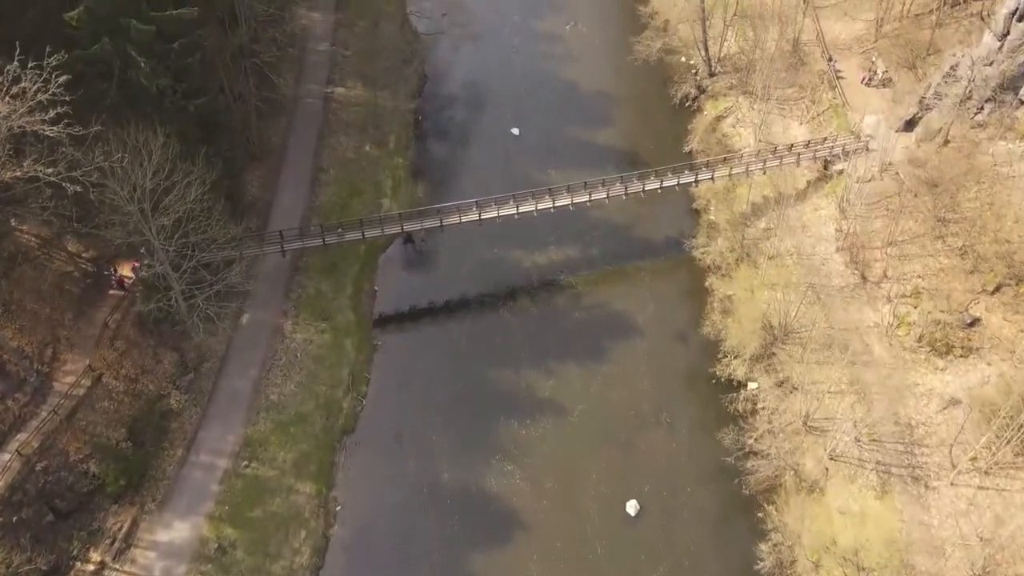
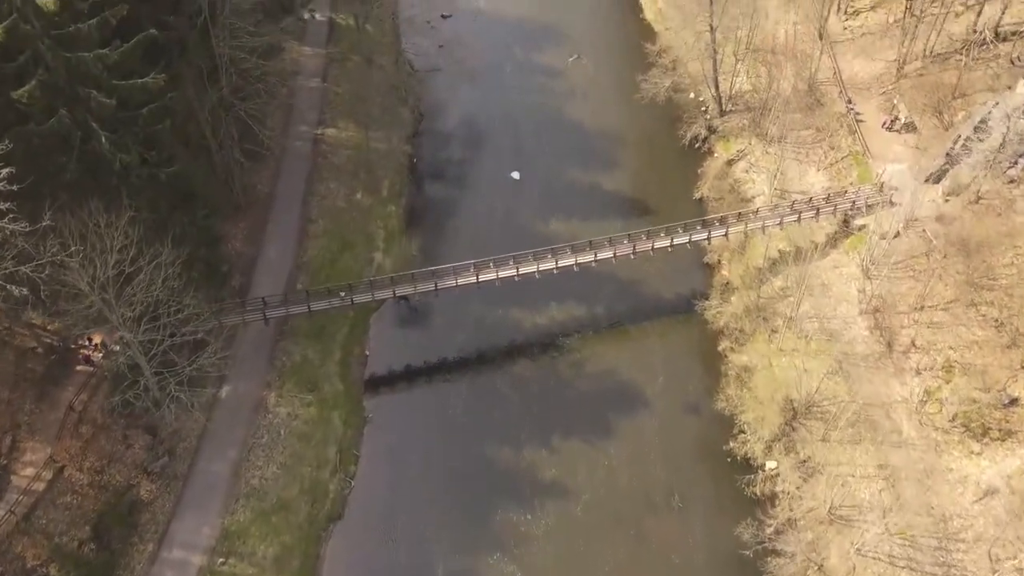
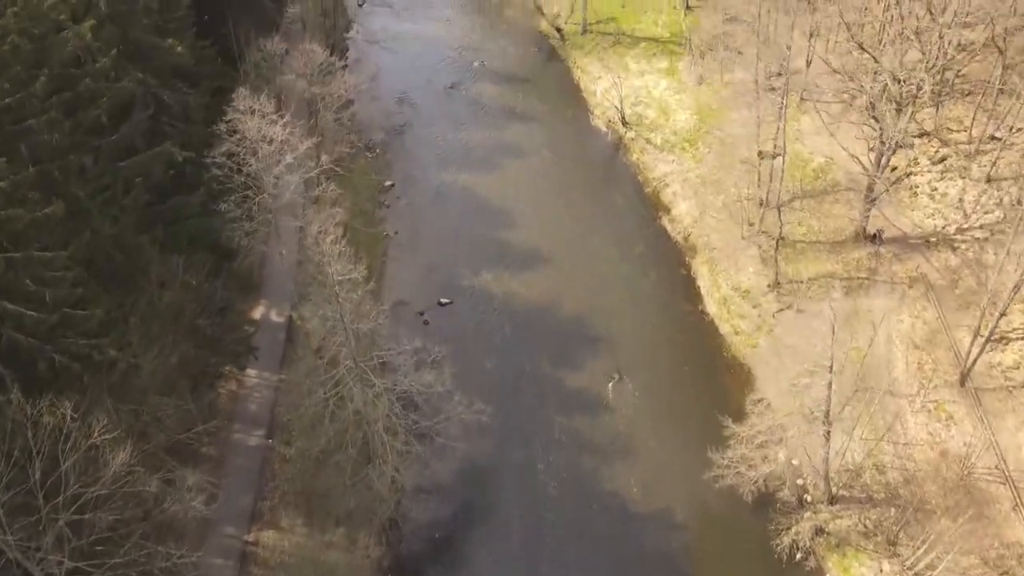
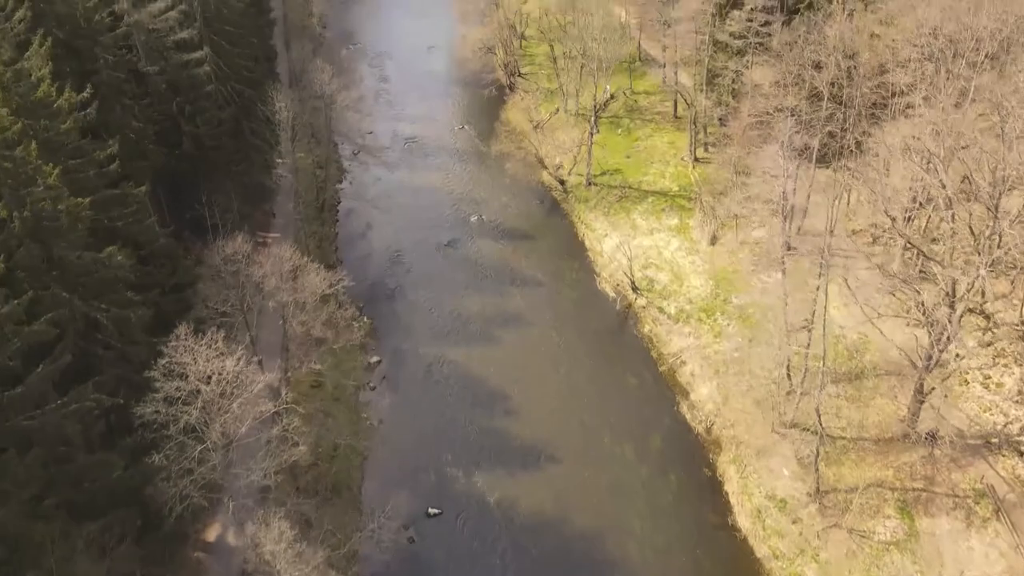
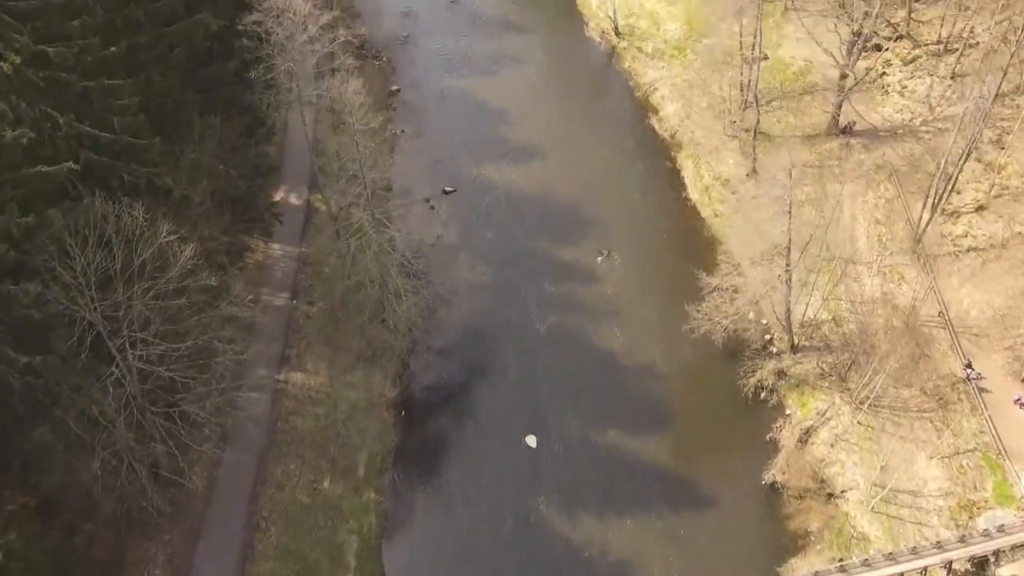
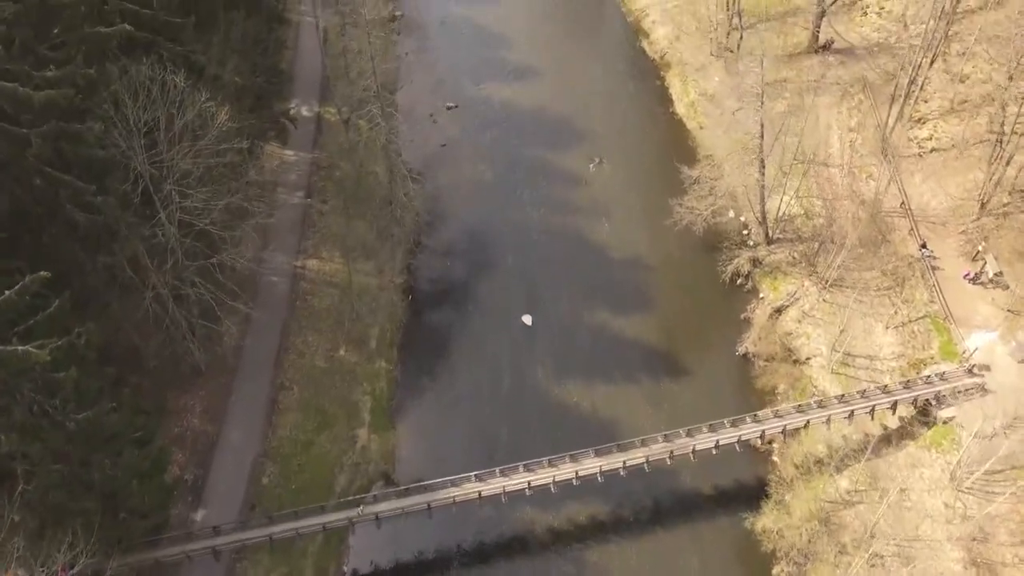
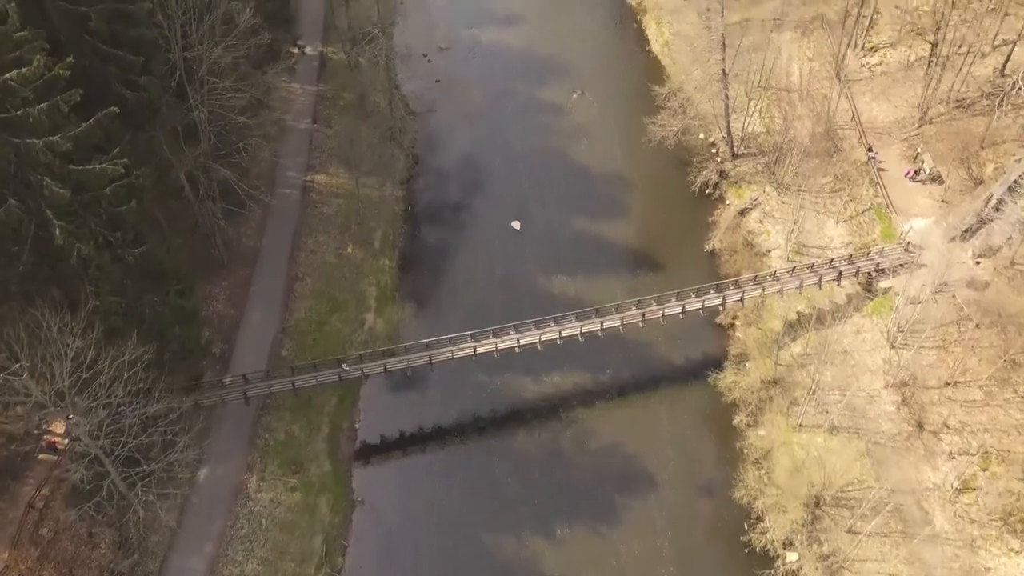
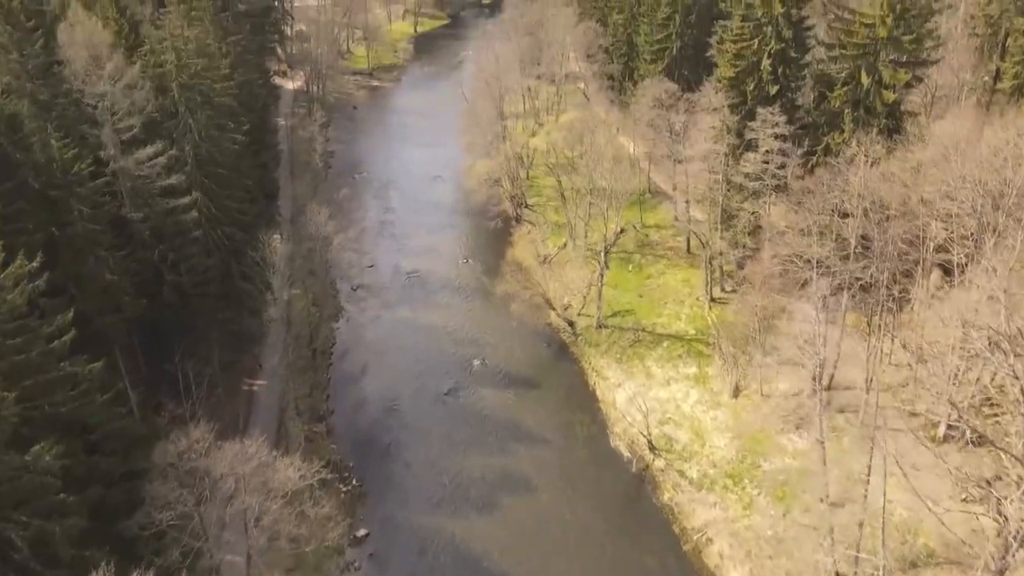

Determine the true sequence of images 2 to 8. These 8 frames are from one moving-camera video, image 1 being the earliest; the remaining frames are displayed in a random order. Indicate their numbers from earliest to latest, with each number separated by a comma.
2, 7, 6, 5, 3, 4, 8
